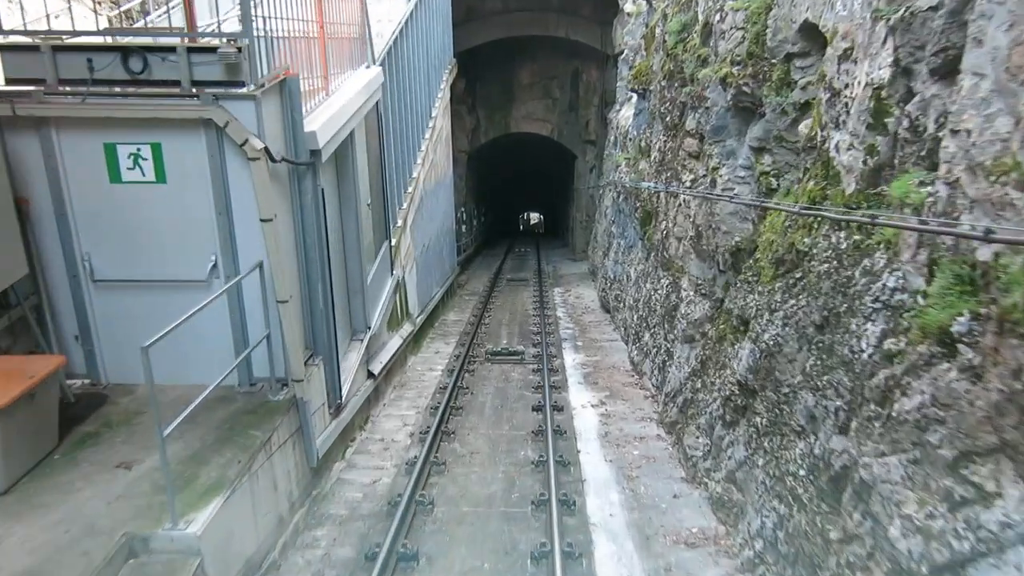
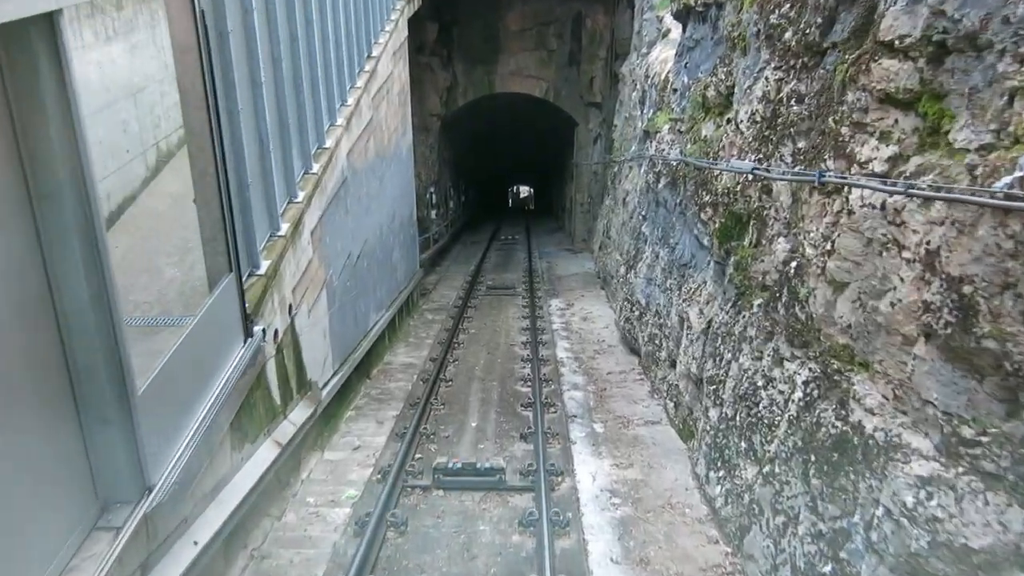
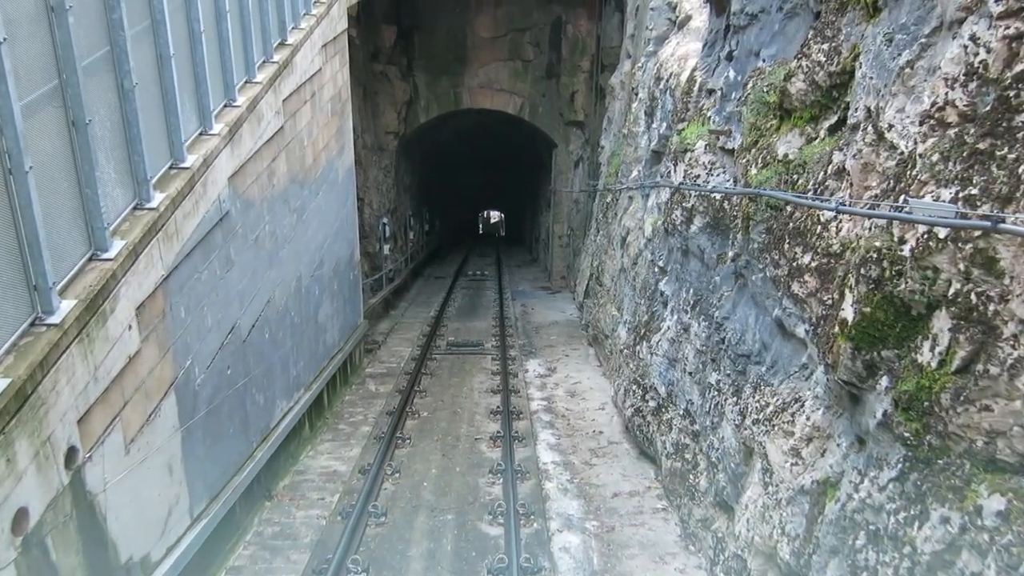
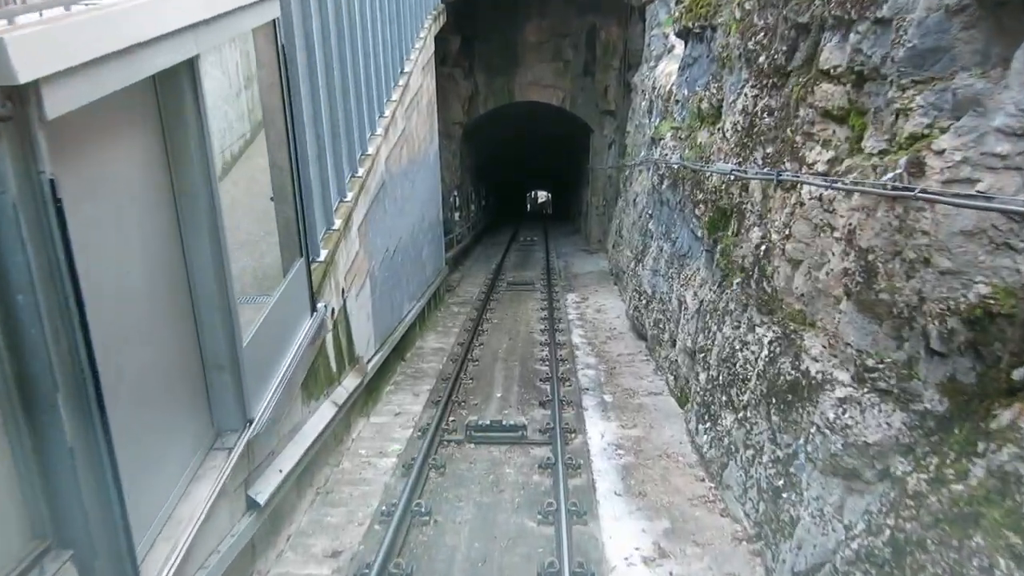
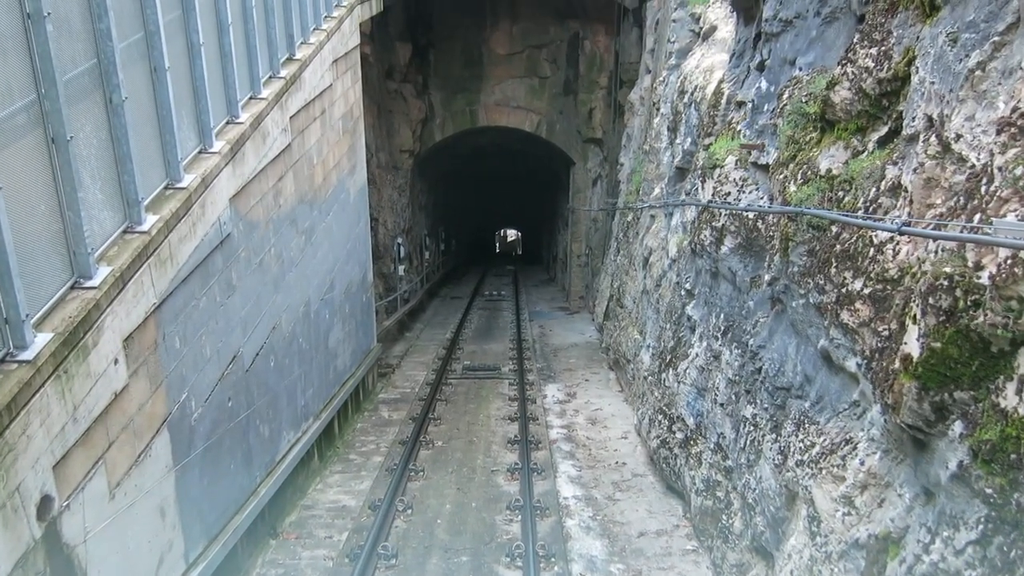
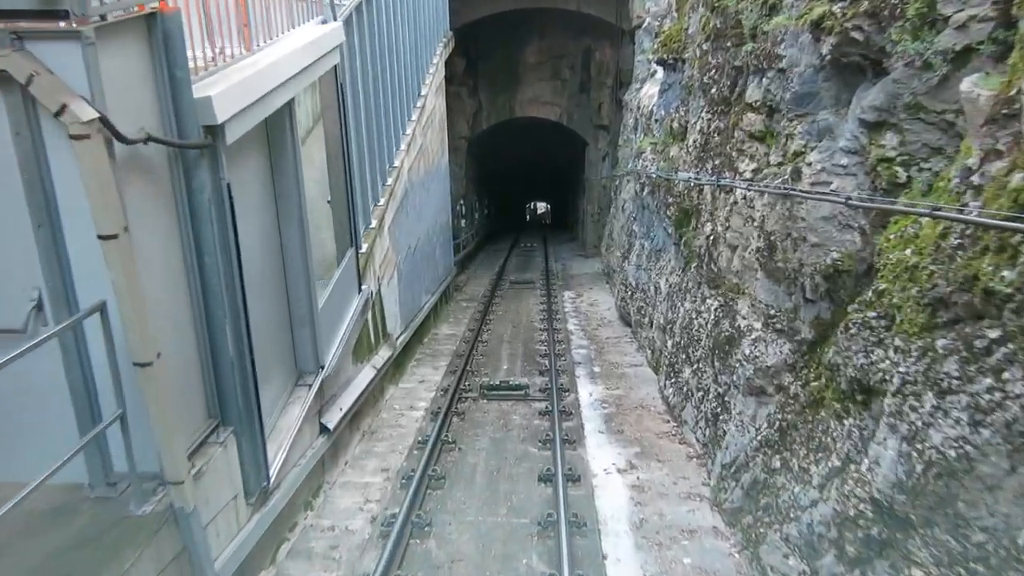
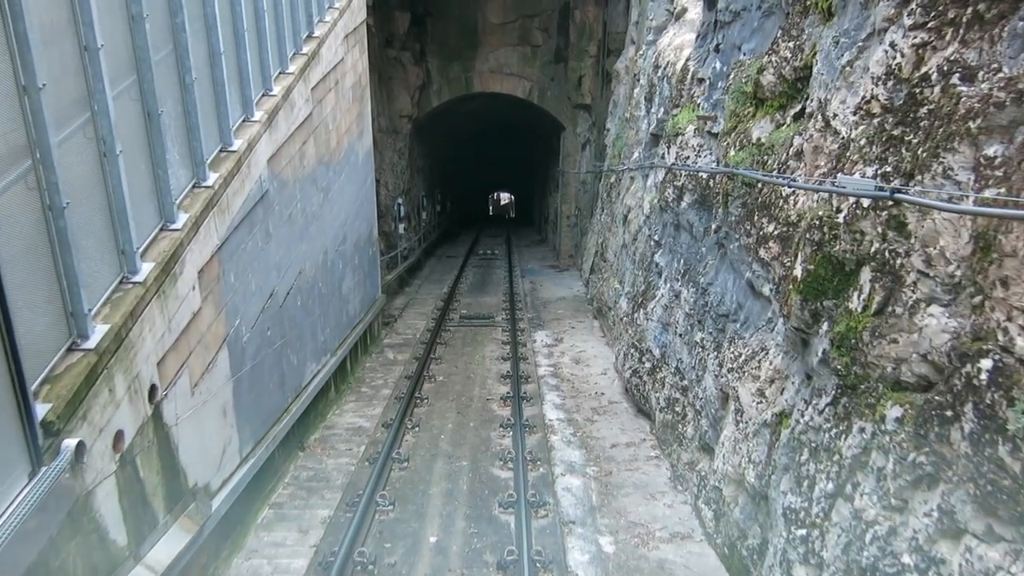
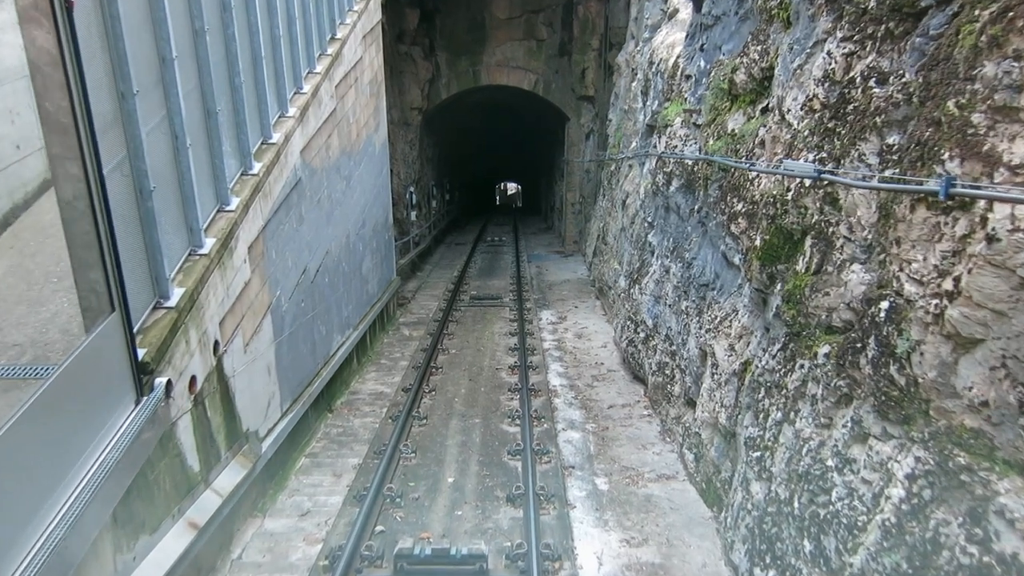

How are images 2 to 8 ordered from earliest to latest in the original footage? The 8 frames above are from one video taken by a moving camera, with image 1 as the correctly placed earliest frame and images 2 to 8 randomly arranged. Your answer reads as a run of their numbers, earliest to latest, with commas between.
6, 4, 2, 8, 7, 3, 5
